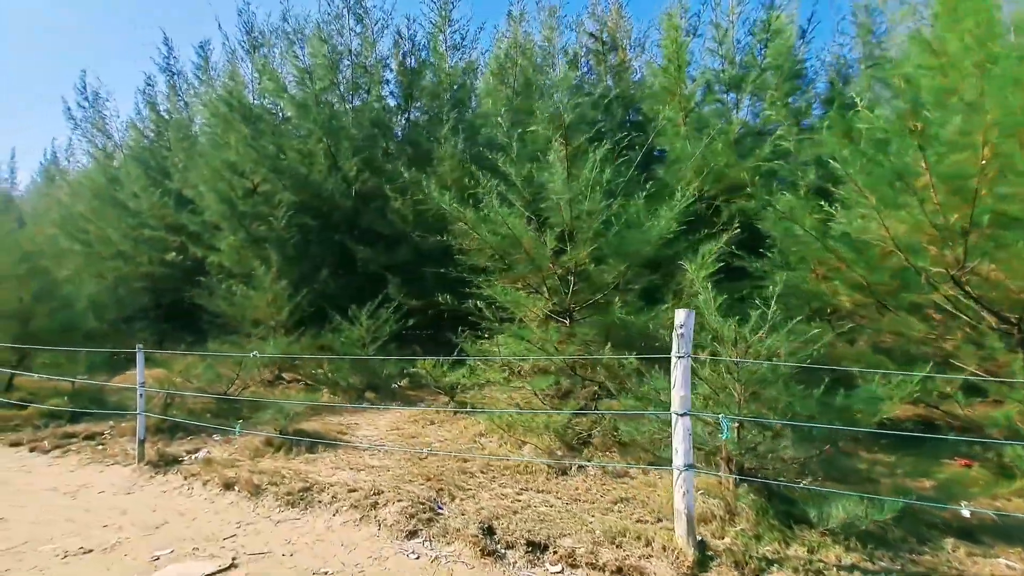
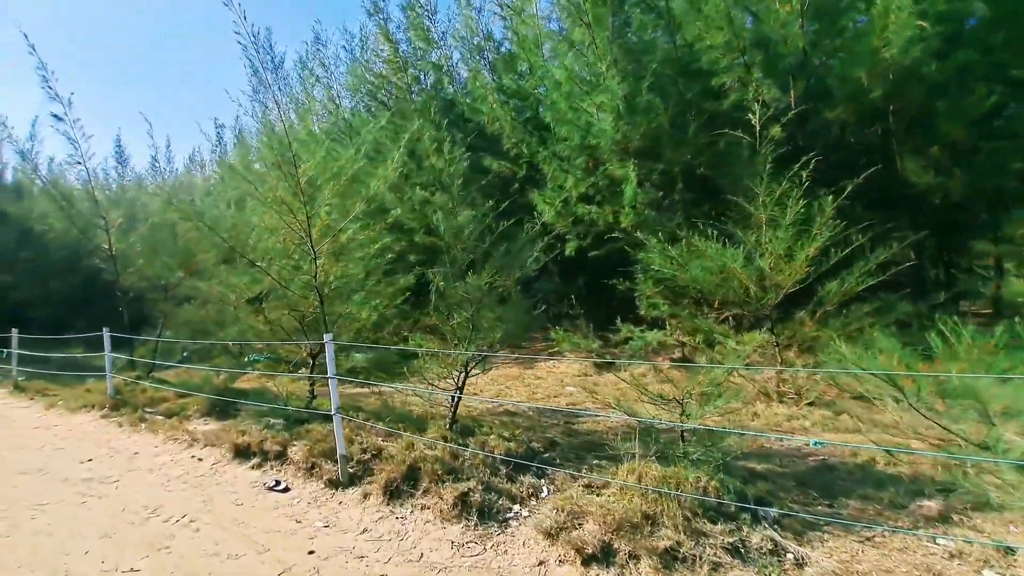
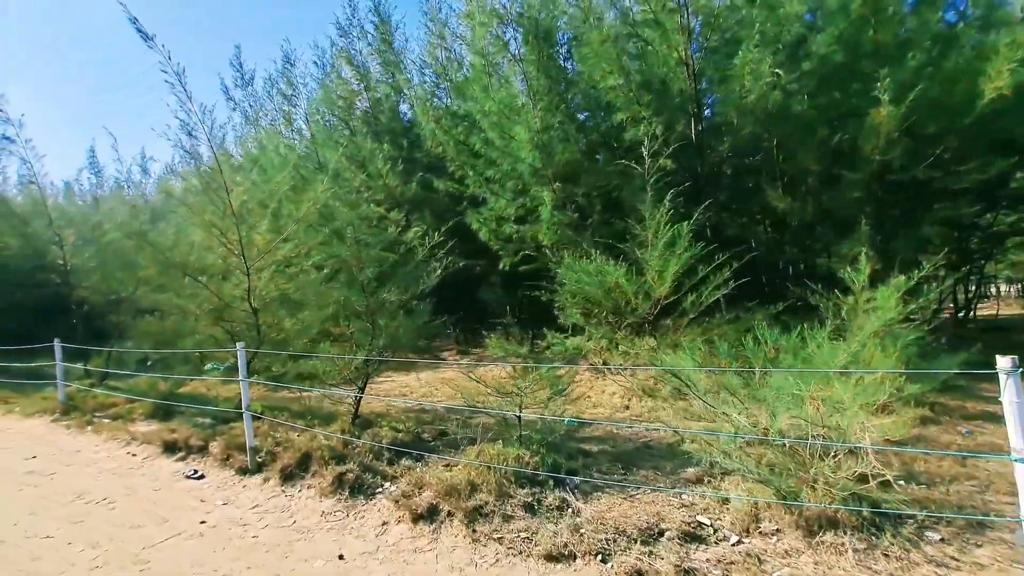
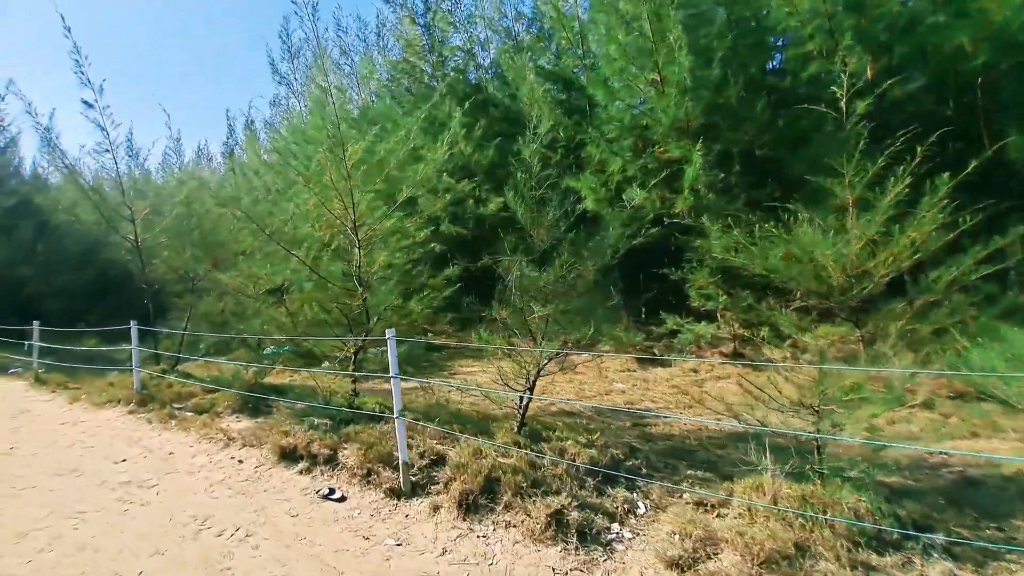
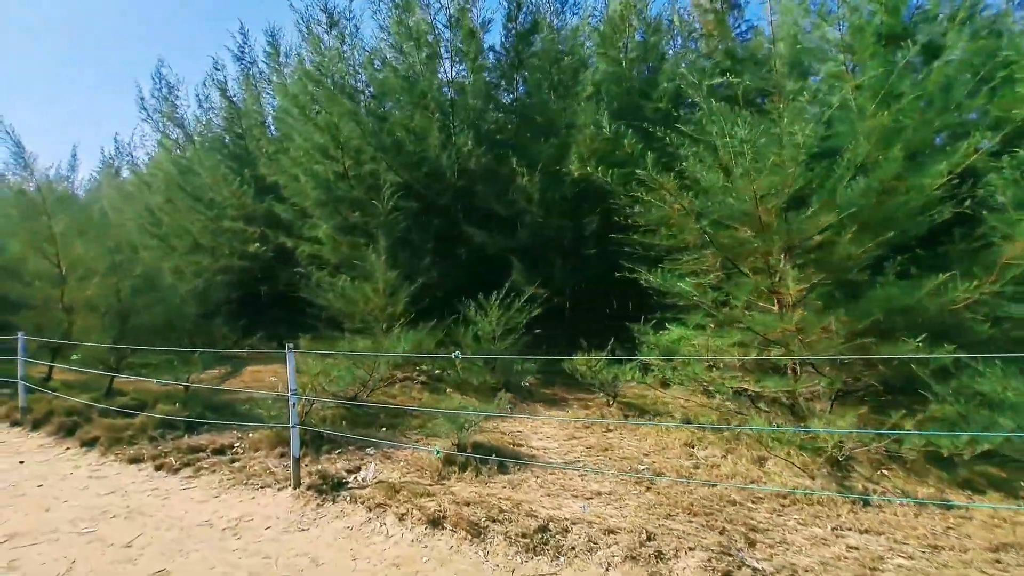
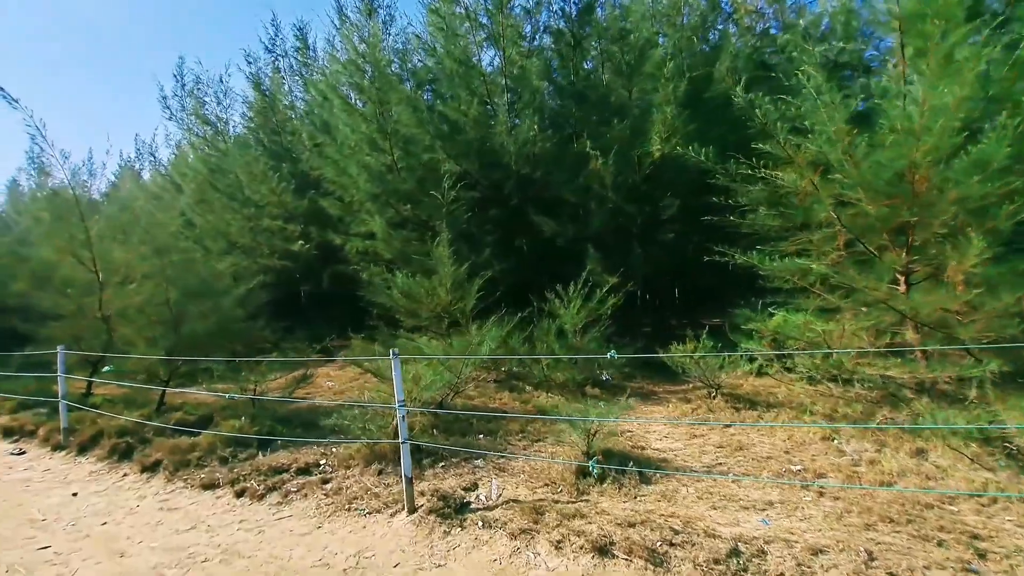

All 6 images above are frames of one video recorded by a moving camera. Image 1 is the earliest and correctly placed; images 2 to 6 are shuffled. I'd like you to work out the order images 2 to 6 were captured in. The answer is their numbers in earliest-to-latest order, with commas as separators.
5, 6, 3, 2, 4
